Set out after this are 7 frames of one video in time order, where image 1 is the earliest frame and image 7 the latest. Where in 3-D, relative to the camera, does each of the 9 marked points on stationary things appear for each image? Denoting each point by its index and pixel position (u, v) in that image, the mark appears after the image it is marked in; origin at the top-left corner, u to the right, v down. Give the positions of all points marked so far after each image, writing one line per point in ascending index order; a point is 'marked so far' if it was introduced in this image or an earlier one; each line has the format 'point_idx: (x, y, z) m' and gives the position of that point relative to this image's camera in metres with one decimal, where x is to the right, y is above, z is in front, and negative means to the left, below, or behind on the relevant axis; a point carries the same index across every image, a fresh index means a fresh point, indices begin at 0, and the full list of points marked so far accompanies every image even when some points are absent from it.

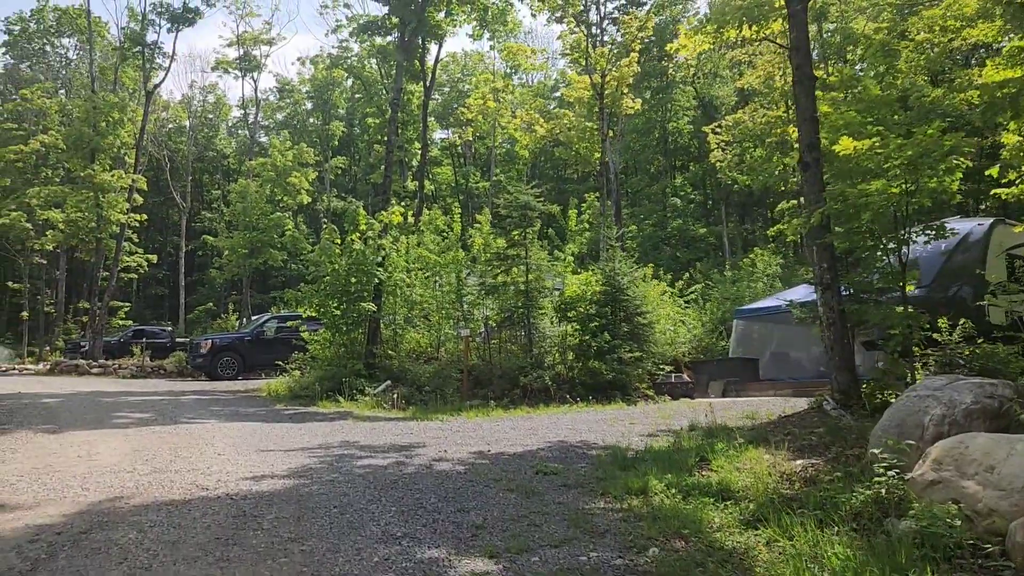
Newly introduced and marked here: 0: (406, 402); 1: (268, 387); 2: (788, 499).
0: (-1.6, -1.7, +12.5) m
1: (-4.4, -1.8, +15.2) m
2: (+1.7, -1.3, +5.0) m
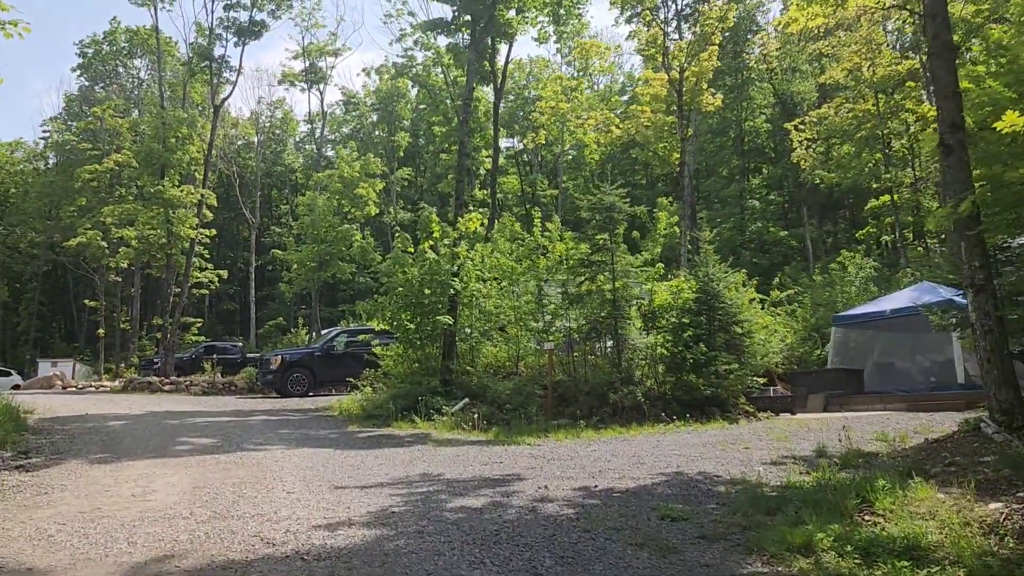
0: (-0.3, -1.9, +11.6) m
1: (-3.0, -2.0, +14.5) m
2: (+2.3, -1.3, +3.8) m
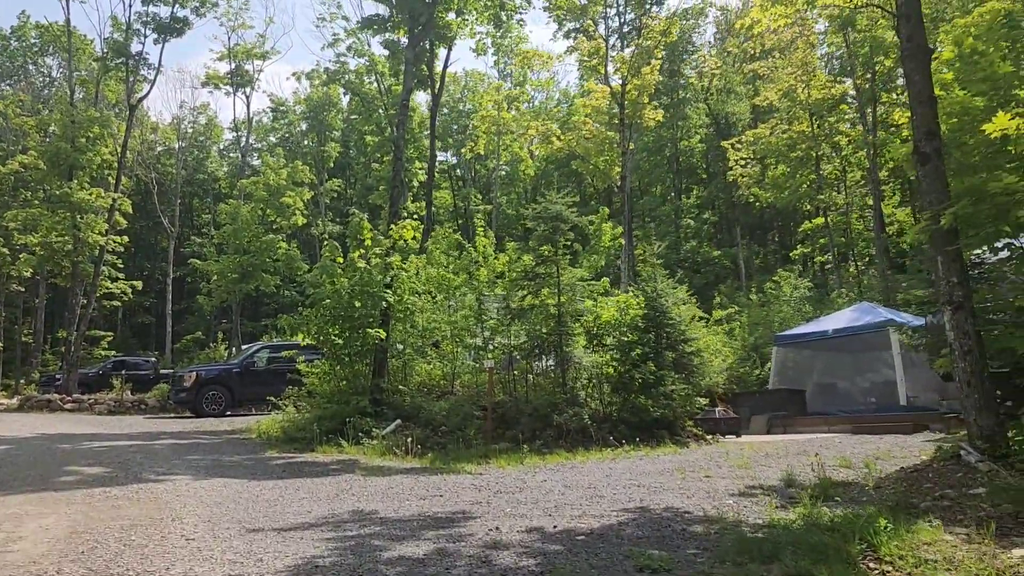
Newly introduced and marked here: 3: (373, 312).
0: (-1.1, -2.0, +10.7) m
1: (-4.0, -2.2, +13.3) m
2: (+2.1, -1.3, +3.2) m
3: (-2.0, -0.3, +12.1) m
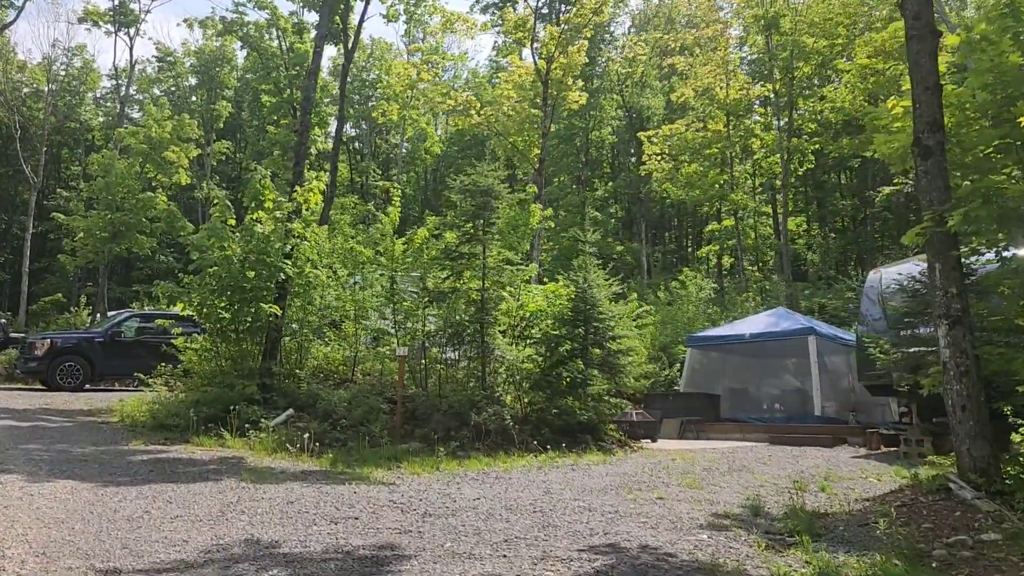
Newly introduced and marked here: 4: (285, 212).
0: (-2.1, -1.7, +9.2) m
1: (-5.3, -1.6, +11.4) m
2: (+2.2, -1.4, +2.2) m
3: (-3.1, 0.0, +10.5) m
4: (-3.0, +1.0, +11.1) m
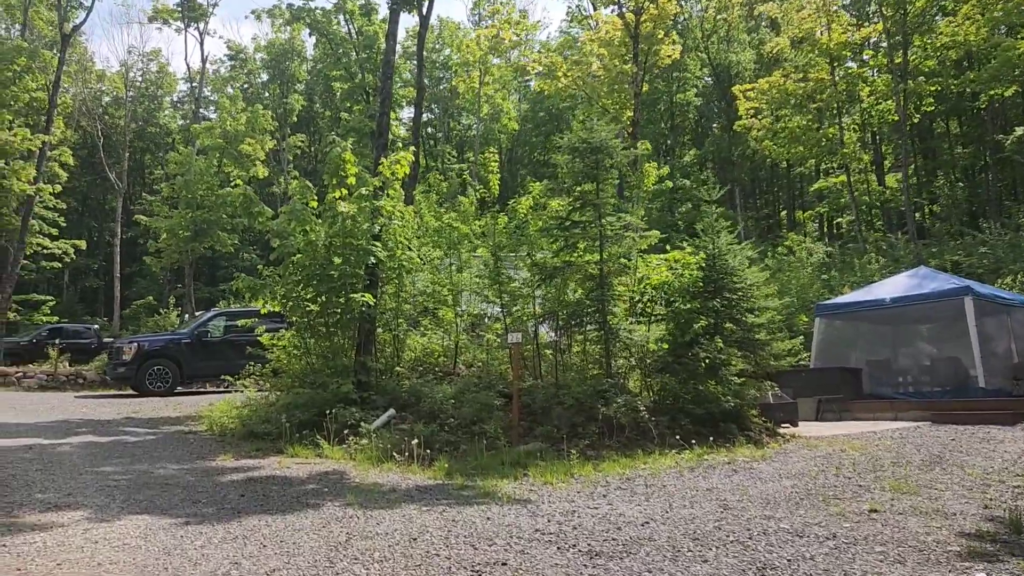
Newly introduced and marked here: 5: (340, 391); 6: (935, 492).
0: (-0.8, -1.5, +8.0) m
1: (-3.8, -1.6, +10.5) m
2: (+2.8, -1.1, +0.7) m
3: (-1.7, +0.2, +9.4) m
4: (-1.7, +1.2, +9.9) m
5: (-1.9, -1.1, +9.0) m
6: (+3.0, -1.4, +5.9) m
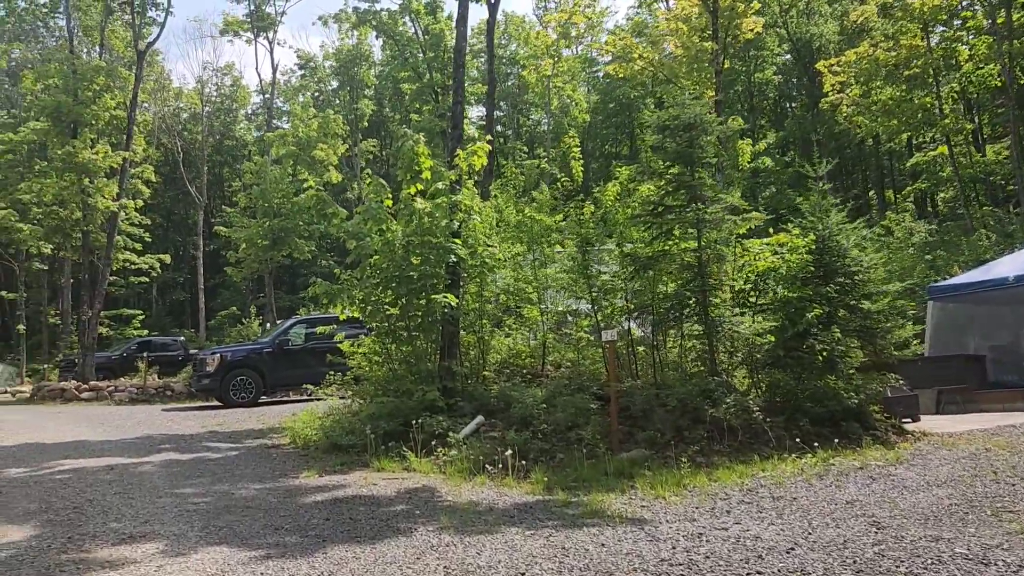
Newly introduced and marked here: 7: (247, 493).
0: (+0.1, -1.5, +7.4) m
1: (-2.7, -1.7, +10.2) m
2: (+3.0, -1.0, -0.2) m
3: (-0.8, +0.2, +8.8) m
4: (-0.7, +1.2, +9.4) m
5: (-0.9, -1.1, +8.5) m
6: (+3.7, -1.3, +5.0) m
7: (-2.0, -1.5, +6.3) m
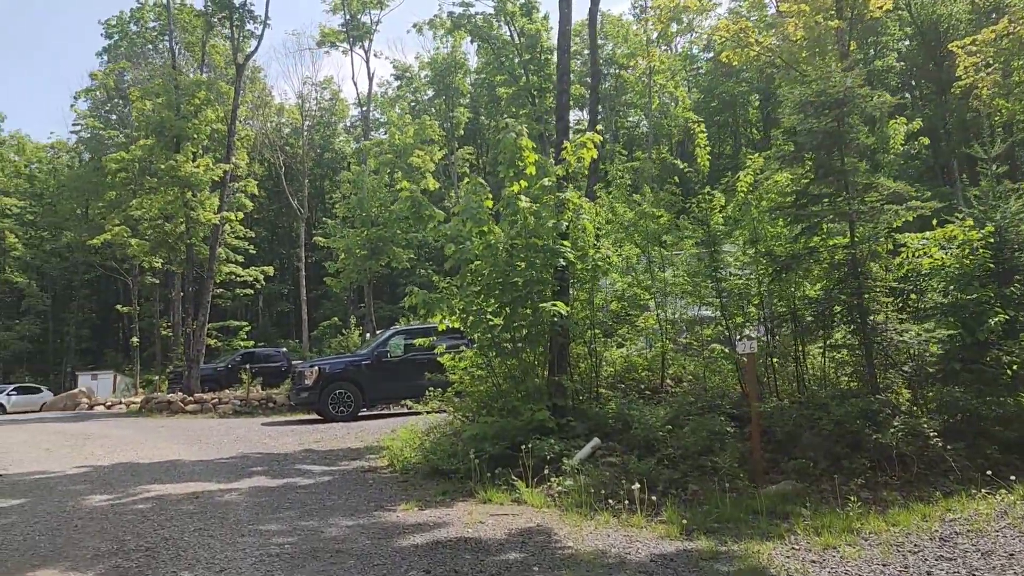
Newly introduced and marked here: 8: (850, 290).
0: (+1.1, -1.6, +6.4) m
1: (-1.4, -1.8, +9.4) m
2: (+3.1, -0.9, -1.5) m
3: (+0.3, +0.1, +7.9) m
4: (+0.4, +1.1, +8.5) m
5: (+0.2, -1.2, +7.6) m
6: (+4.3, -1.2, +3.6) m
7: (-1.2, -1.6, +5.5) m
8: (+2.9, 0.0, +7.3) m
